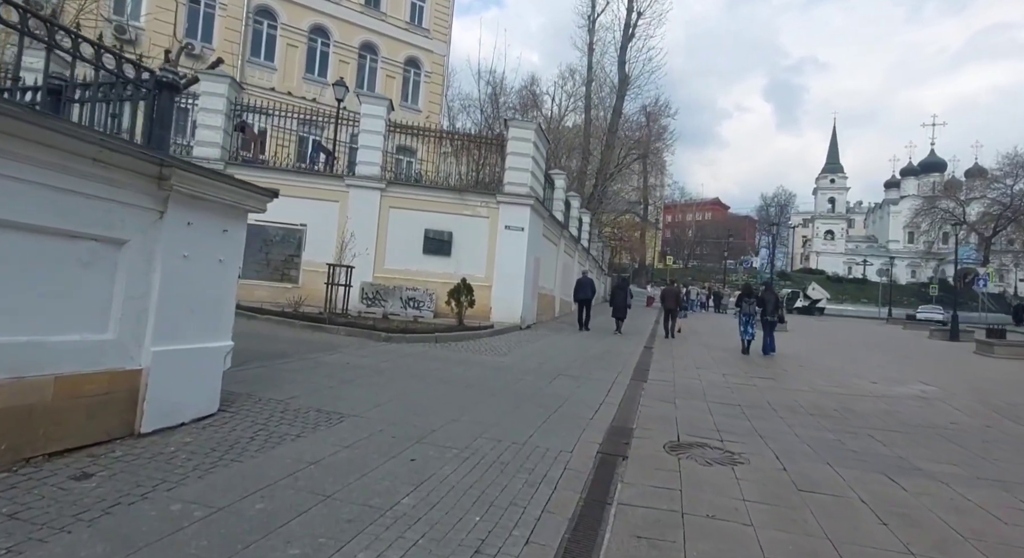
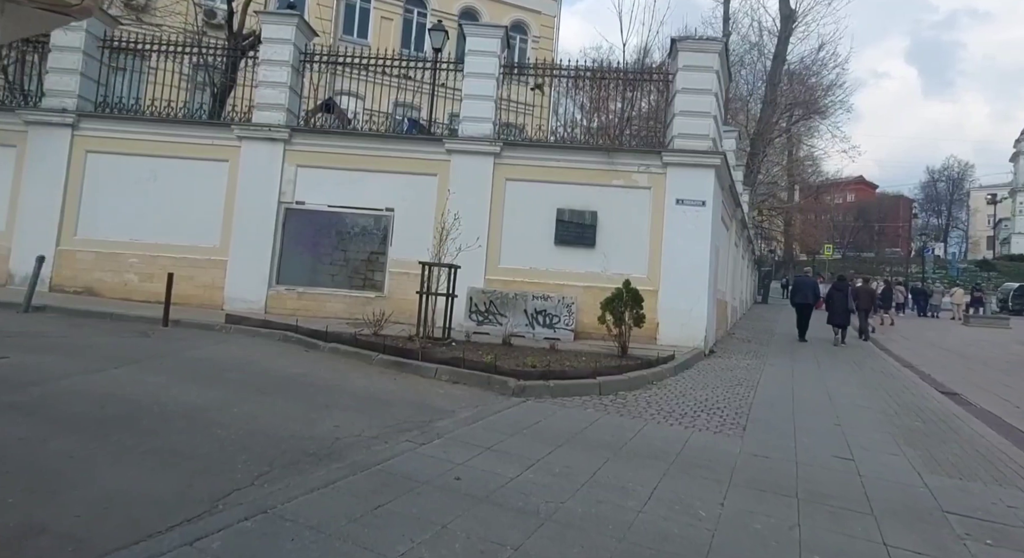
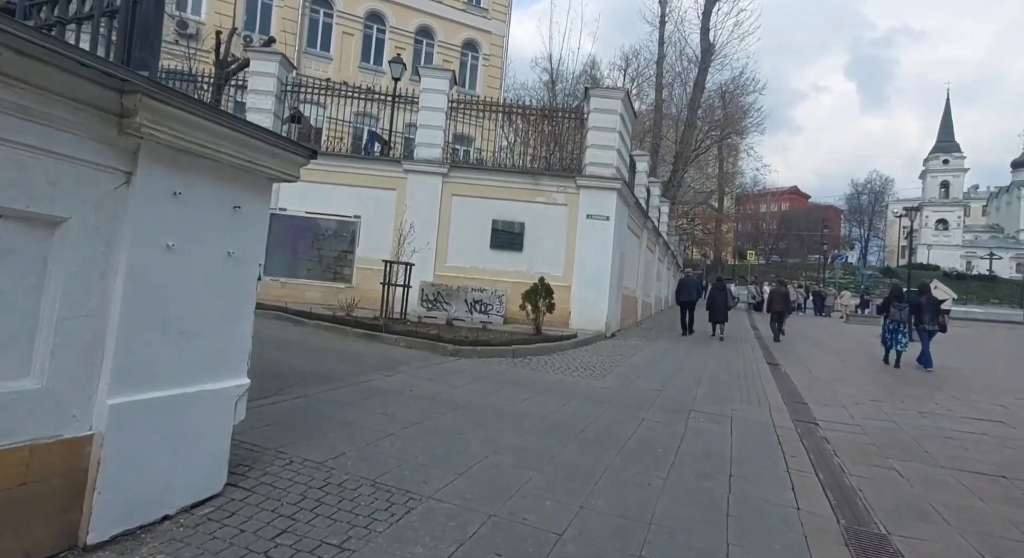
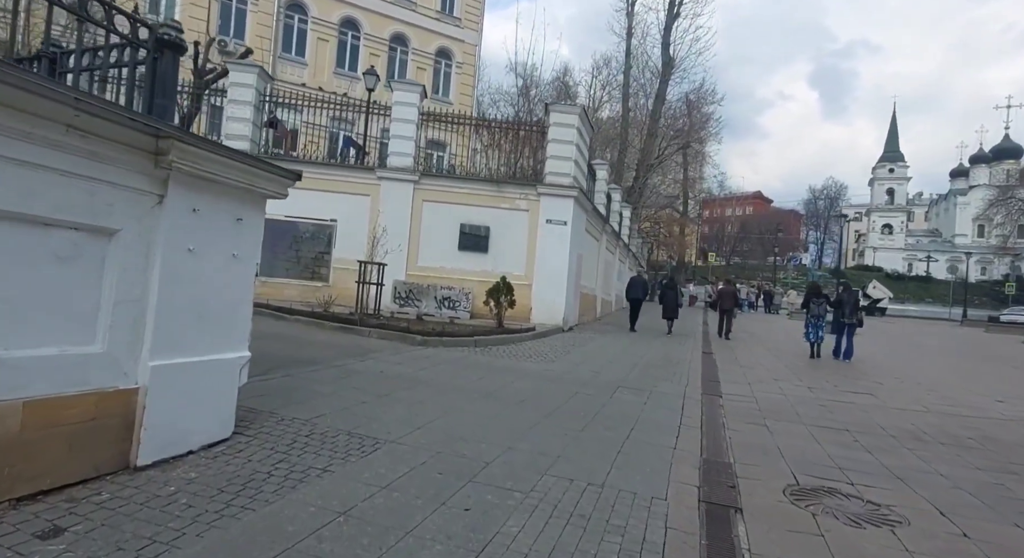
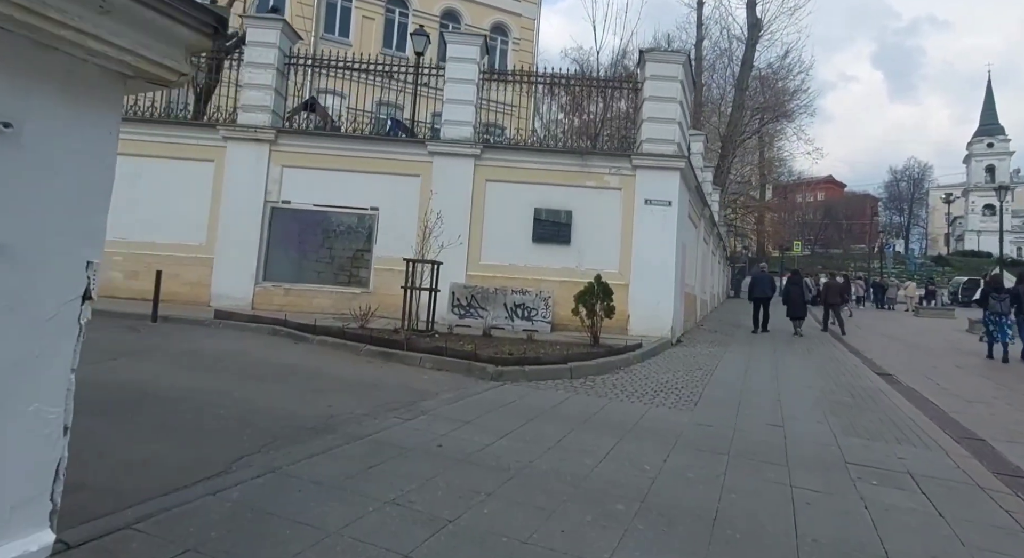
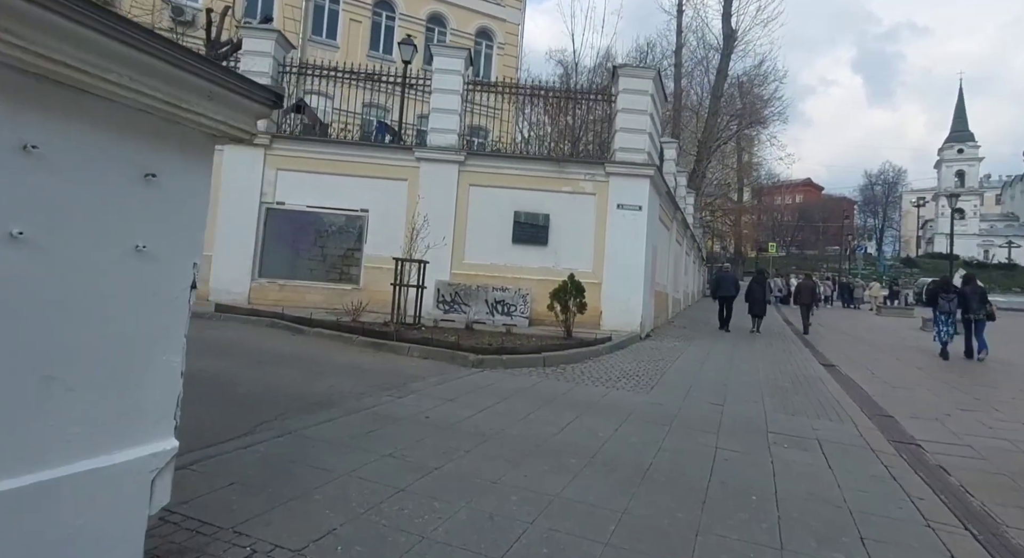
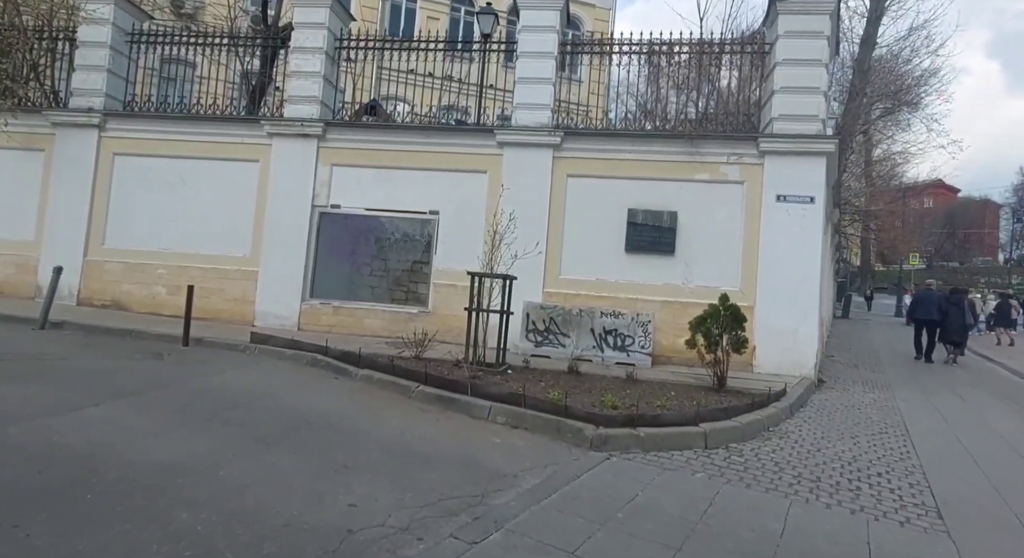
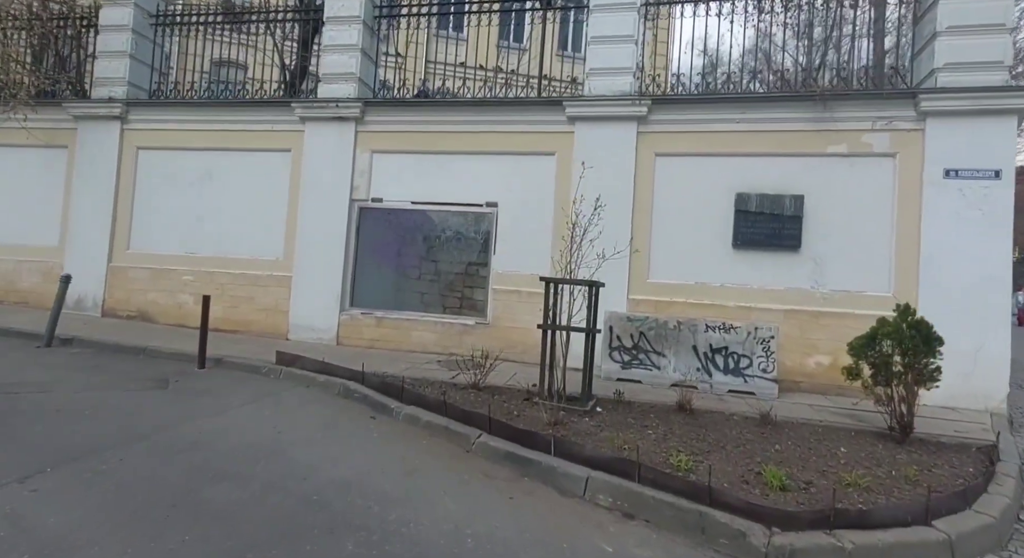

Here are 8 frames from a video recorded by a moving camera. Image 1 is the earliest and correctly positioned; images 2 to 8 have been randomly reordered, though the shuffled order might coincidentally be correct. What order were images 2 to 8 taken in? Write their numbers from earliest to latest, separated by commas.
4, 3, 6, 5, 2, 7, 8
